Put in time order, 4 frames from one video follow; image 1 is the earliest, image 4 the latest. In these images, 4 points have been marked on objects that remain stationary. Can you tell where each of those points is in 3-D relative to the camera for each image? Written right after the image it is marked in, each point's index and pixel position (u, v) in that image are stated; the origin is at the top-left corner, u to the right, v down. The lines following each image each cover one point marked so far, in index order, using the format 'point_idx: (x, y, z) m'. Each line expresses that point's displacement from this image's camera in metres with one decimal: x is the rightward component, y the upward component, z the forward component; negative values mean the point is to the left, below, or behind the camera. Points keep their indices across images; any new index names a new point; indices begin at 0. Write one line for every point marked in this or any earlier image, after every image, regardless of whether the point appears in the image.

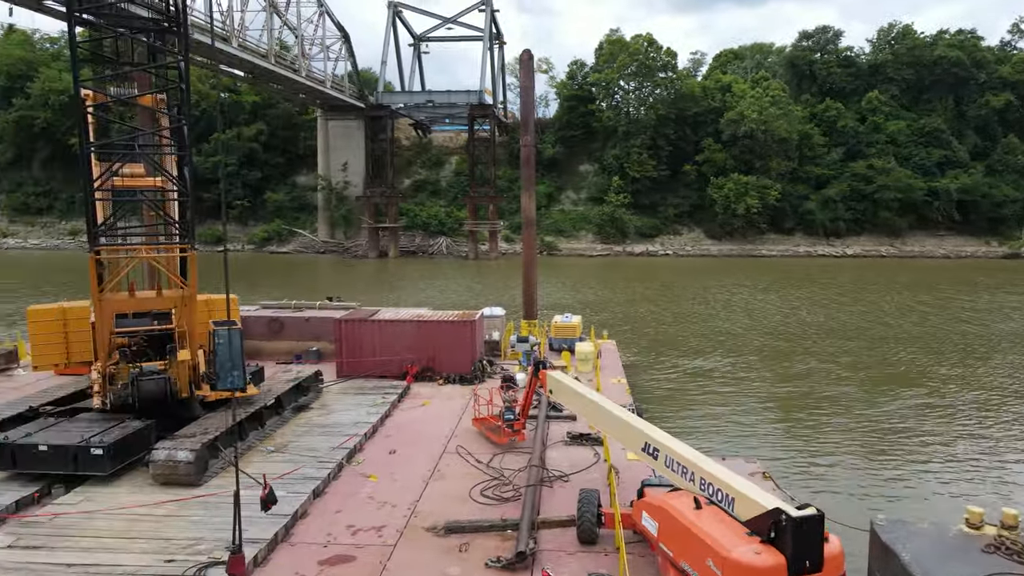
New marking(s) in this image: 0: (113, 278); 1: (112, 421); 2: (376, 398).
0: (-7.7, +0.2, +14.2) m
1: (-7.5, -2.5, +13.6) m
2: (-3.4, -2.7, +18.2) m
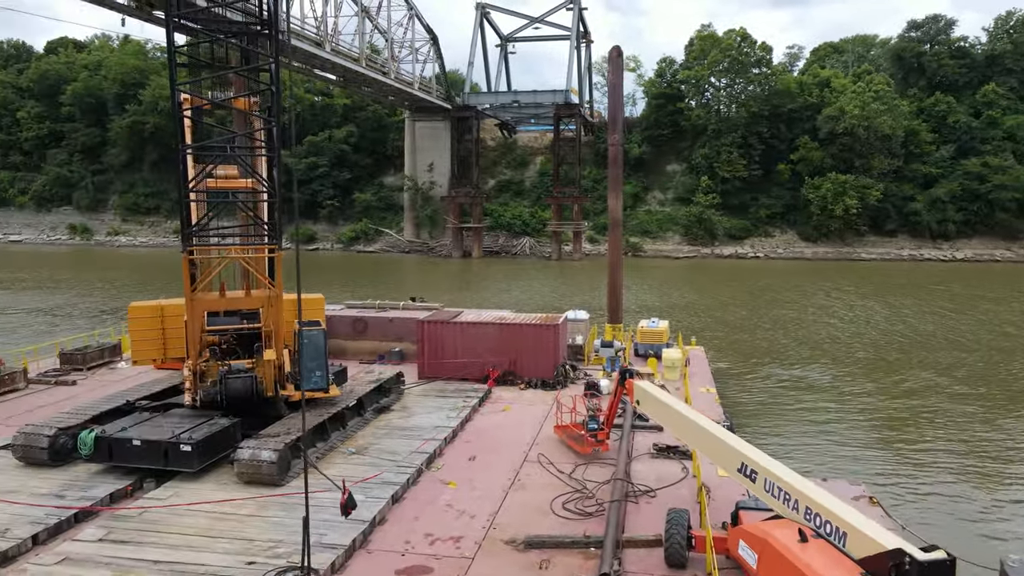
0: (-6.1, +0.2, +14.5) m
1: (-5.9, -2.5, +13.8) m
2: (-1.4, -2.8, +18.0) m
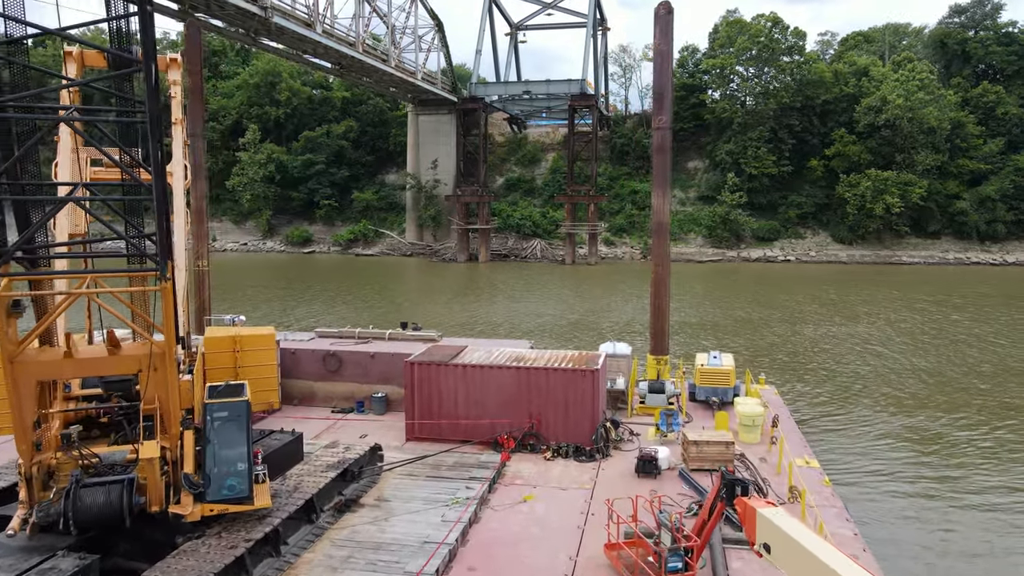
0: (-5.7, -0.4, +9.0) m
1: (-5.5, -3.1, +8.4) m
2: (-0.9, -3.4, +12.6) m
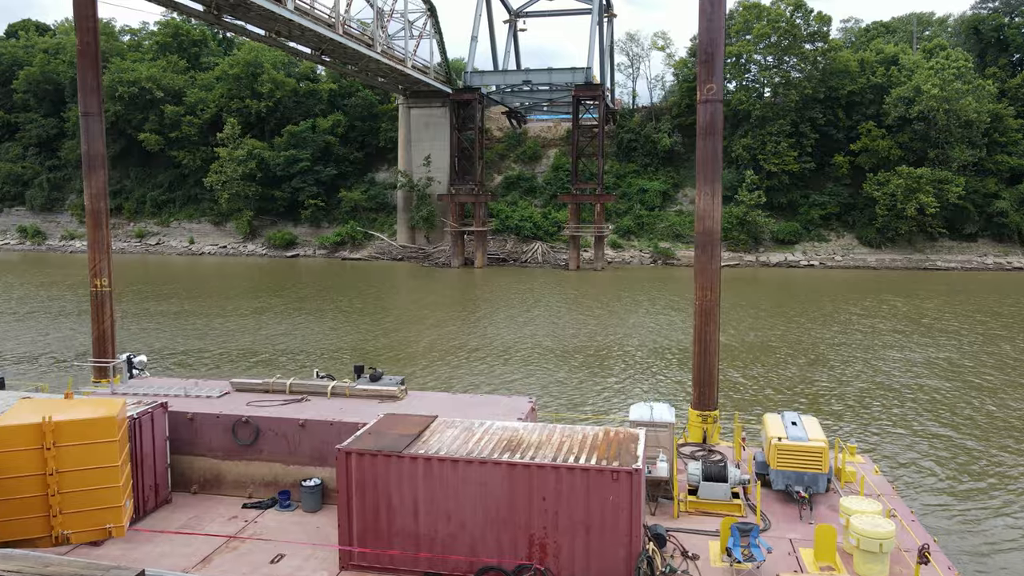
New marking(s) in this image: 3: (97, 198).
0: (-5.9, -1.0, +3.6) m
1: (-5.7, -3.7, +3.0) m
2: (-1.1, -4.1, +7.1) m
3: (-9.9, +2.2, +17.4) m
